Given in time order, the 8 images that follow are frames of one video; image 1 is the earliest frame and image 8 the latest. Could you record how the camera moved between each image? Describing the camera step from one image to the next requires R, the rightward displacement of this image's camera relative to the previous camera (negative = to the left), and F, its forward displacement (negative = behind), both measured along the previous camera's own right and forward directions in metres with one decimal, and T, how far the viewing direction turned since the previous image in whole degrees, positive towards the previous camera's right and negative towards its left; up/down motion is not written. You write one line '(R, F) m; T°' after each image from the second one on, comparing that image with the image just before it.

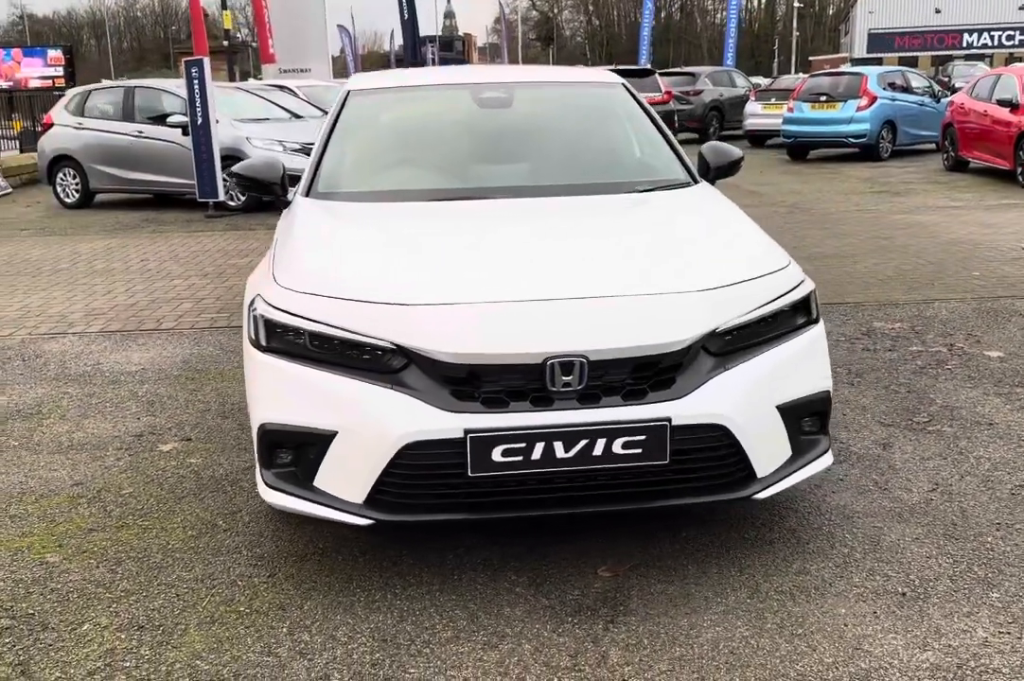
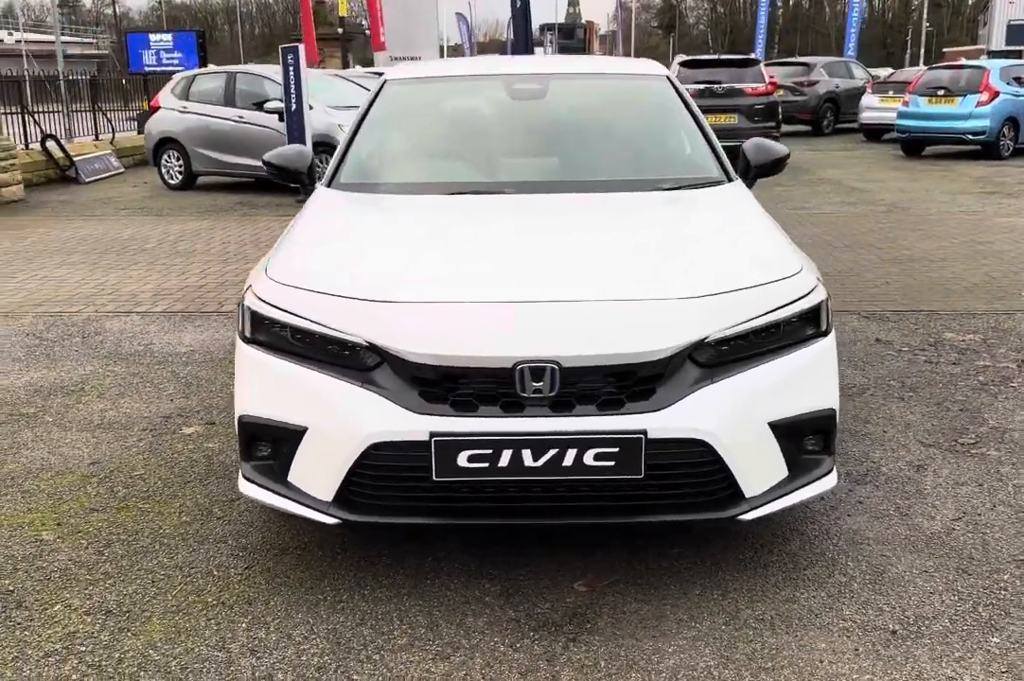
(+0.4, +0.1) m; -6°
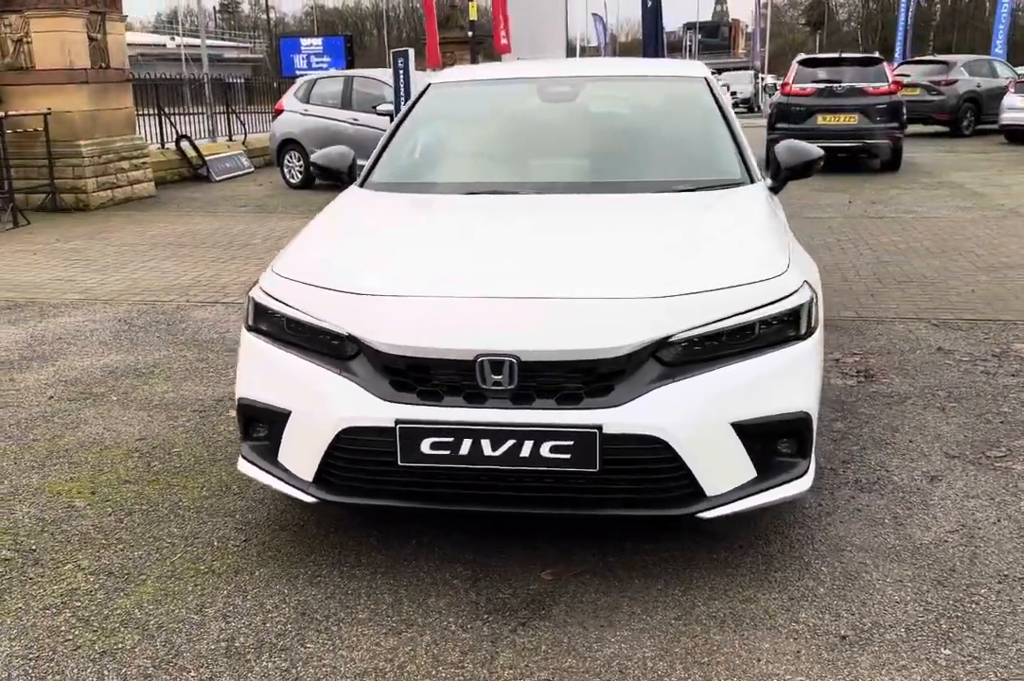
(+0.5, -0.1) m; -8°
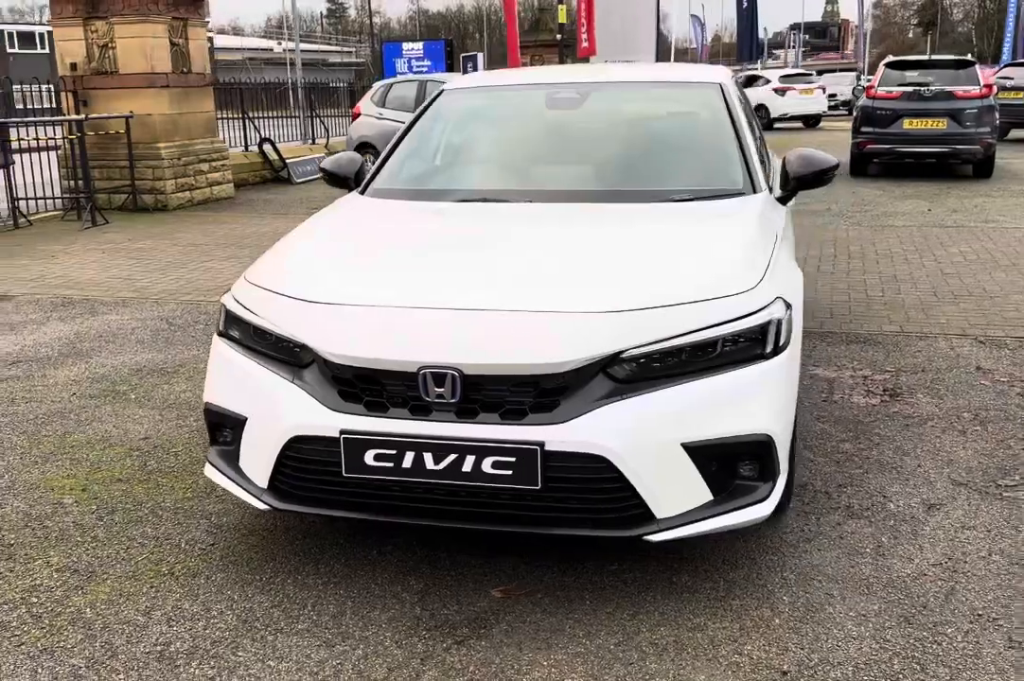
(+0.4, +0.1) m; -5°
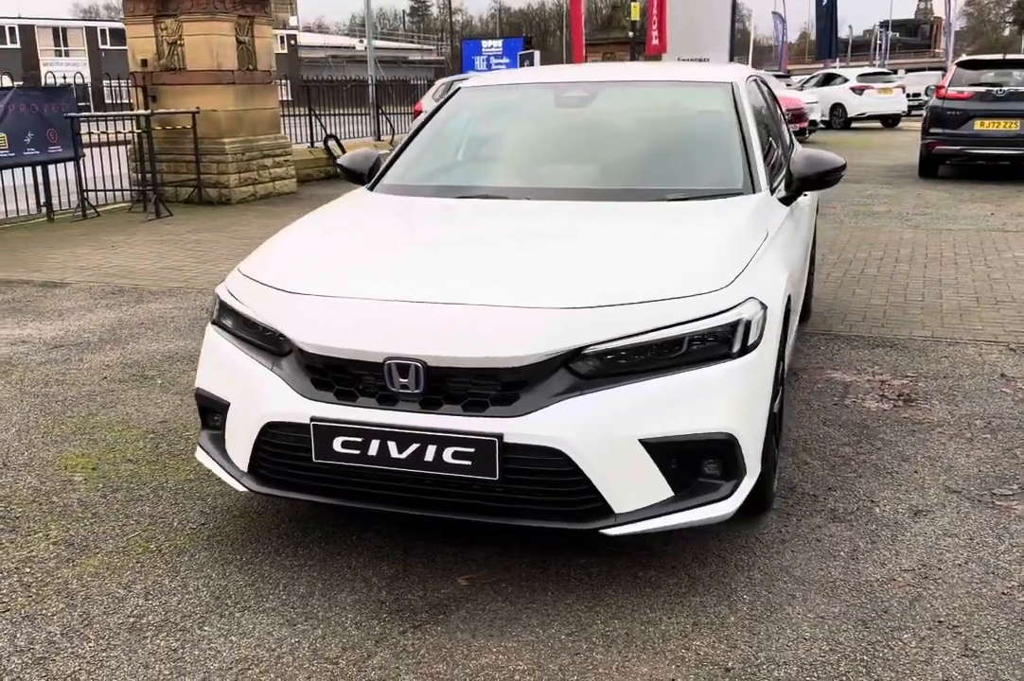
(+0.3, 0.0) m; -4°
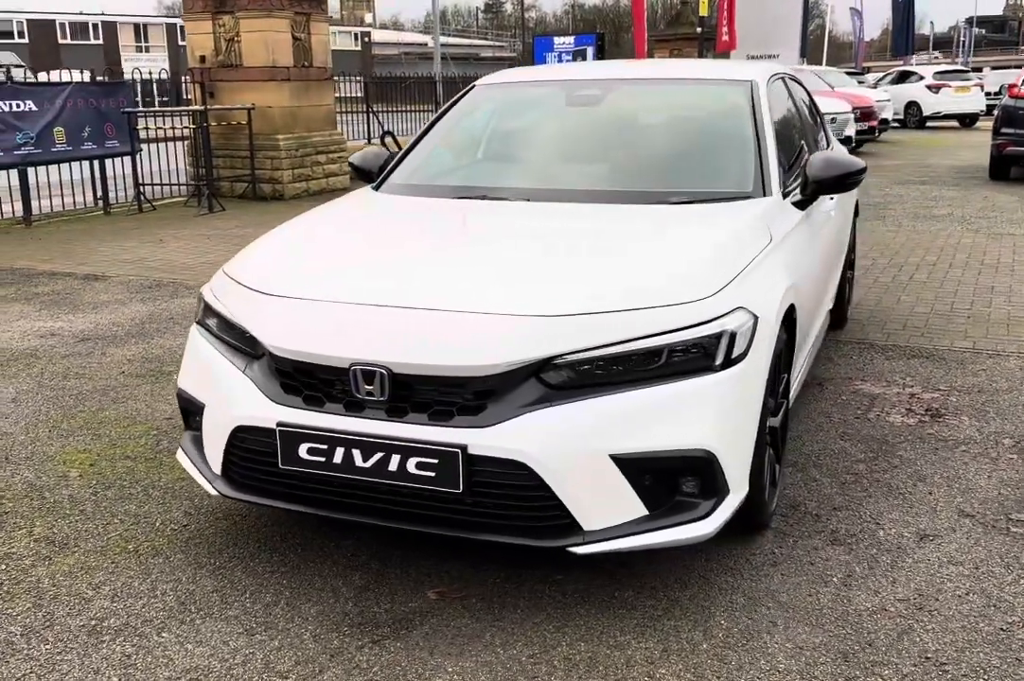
(+0.3, +0.1) m; -4°
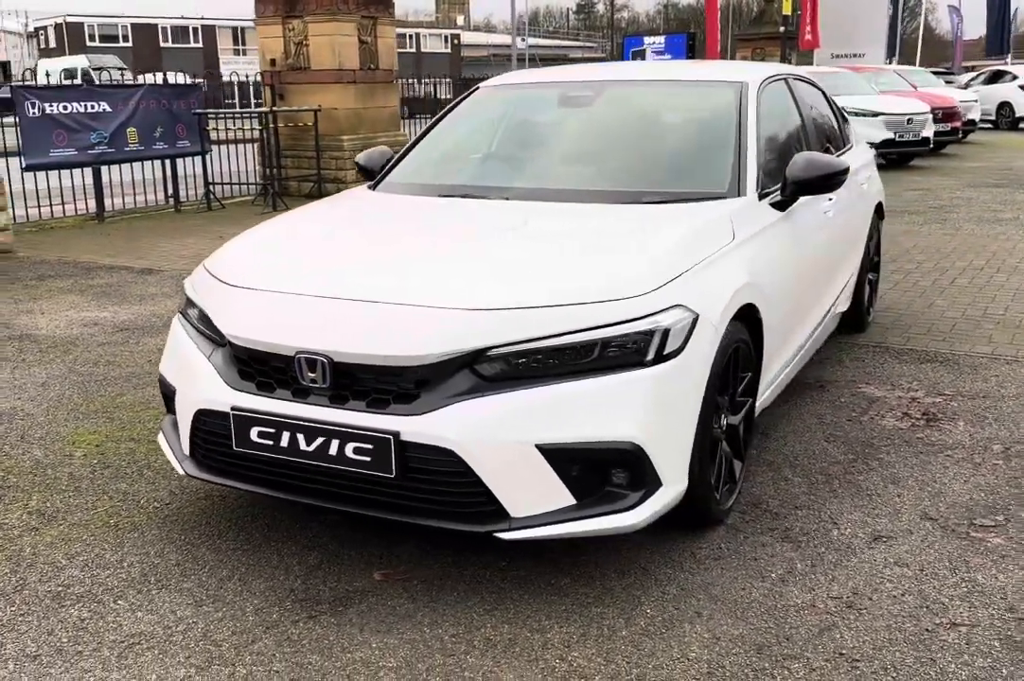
(+0.4, -0.1) m; -5°
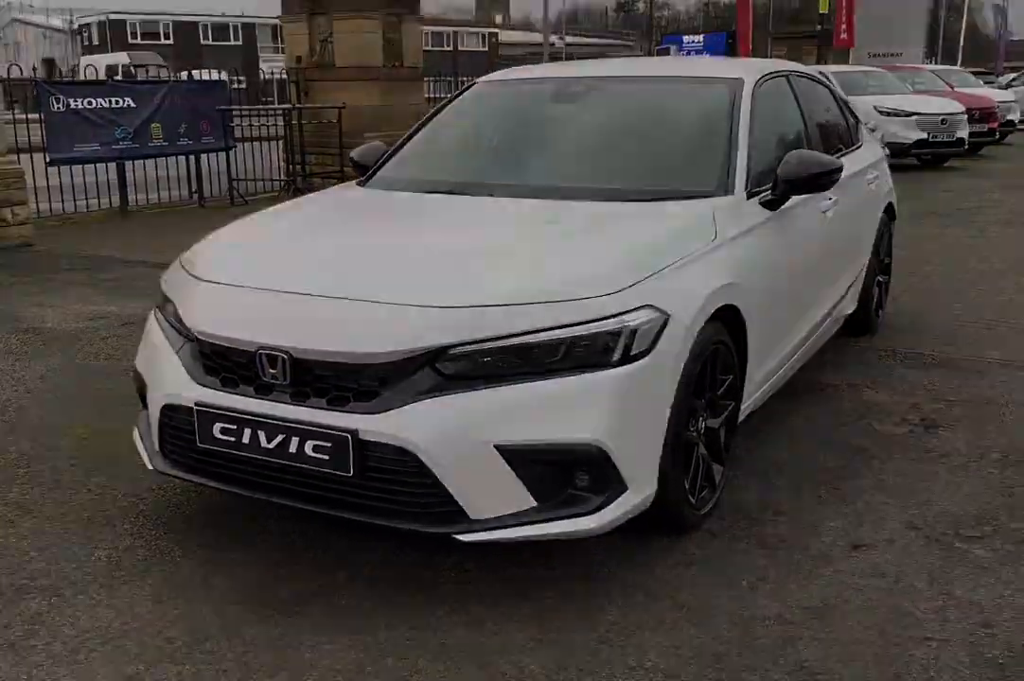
(+0.2, +0.1) m; -2°
